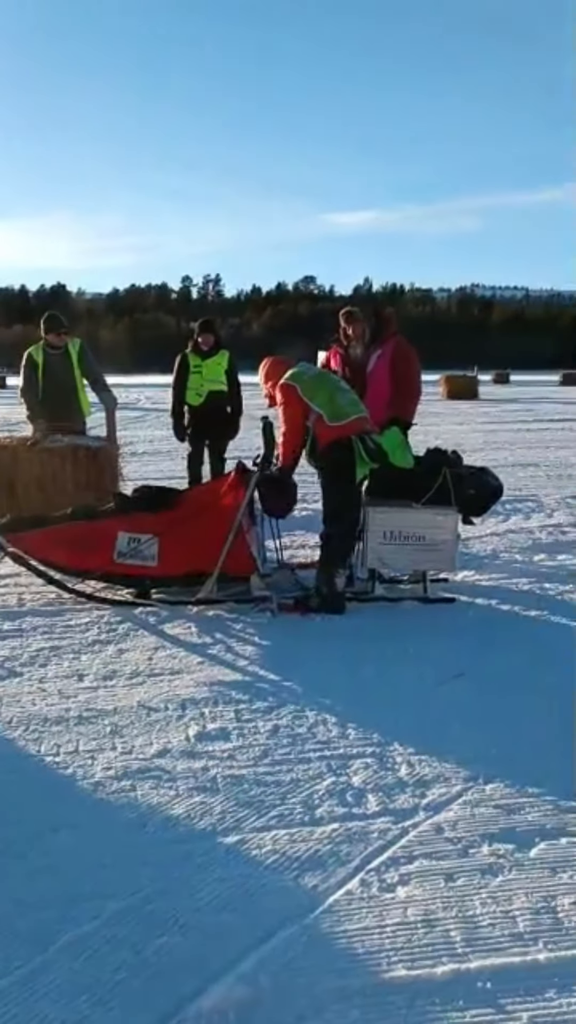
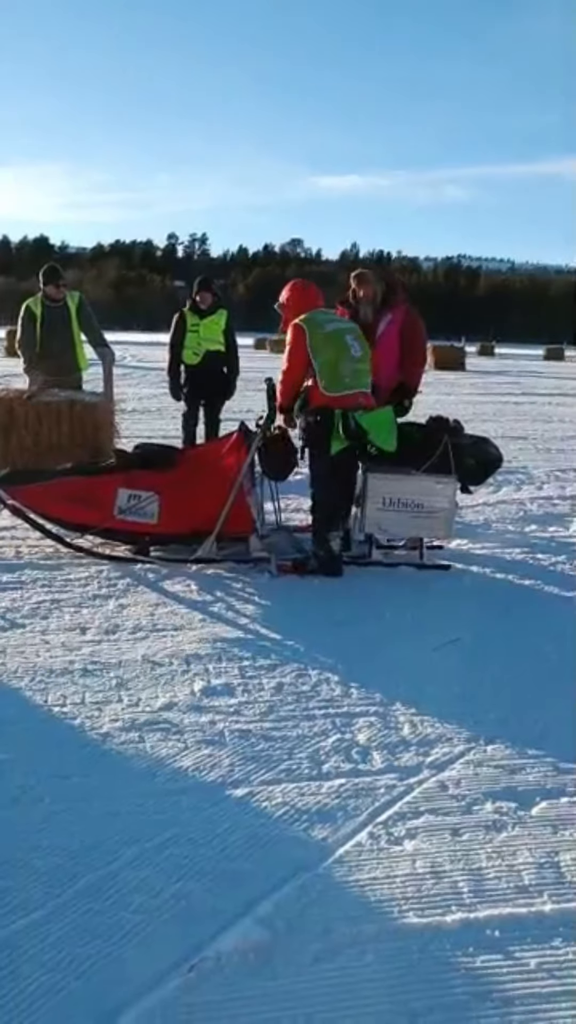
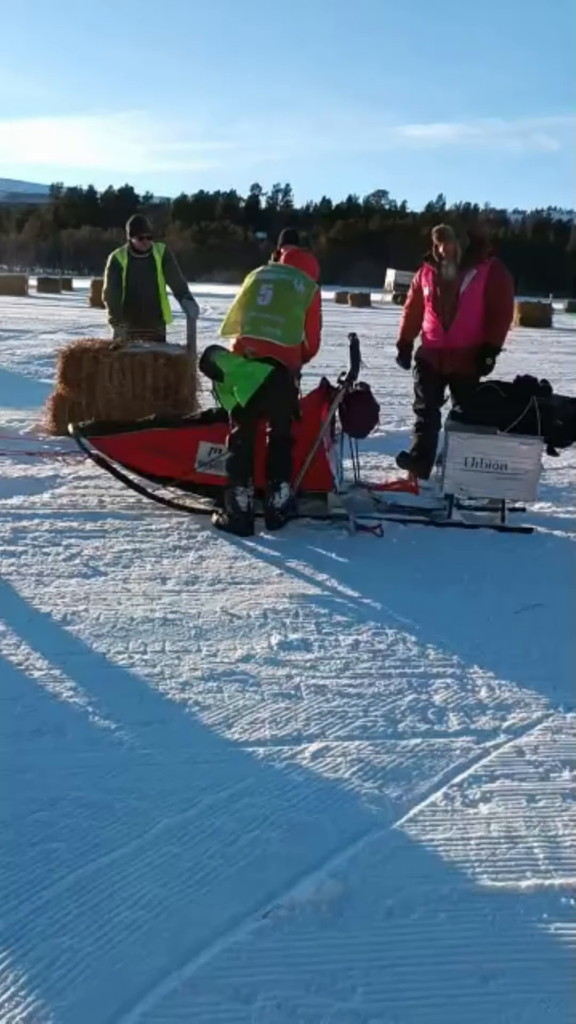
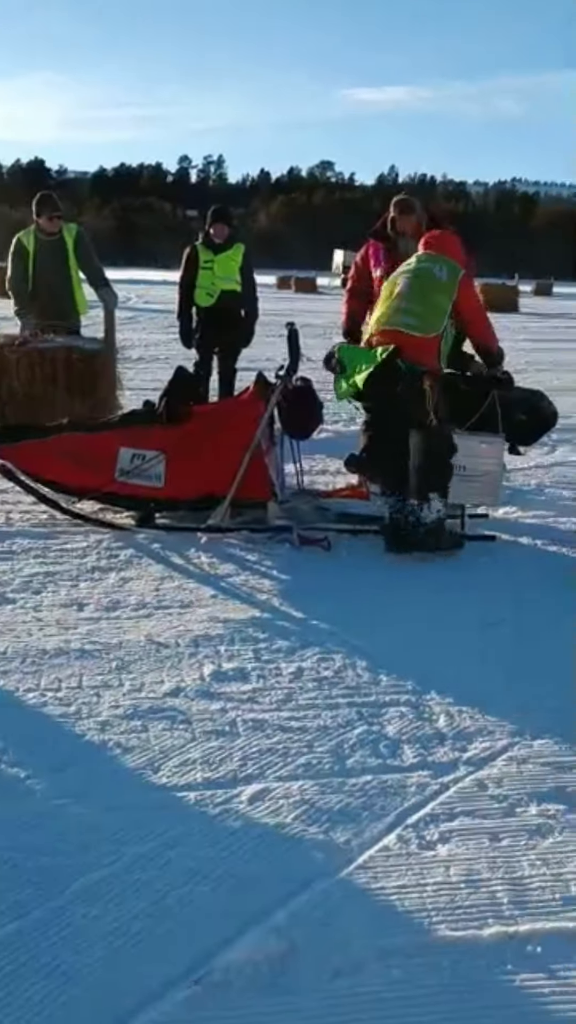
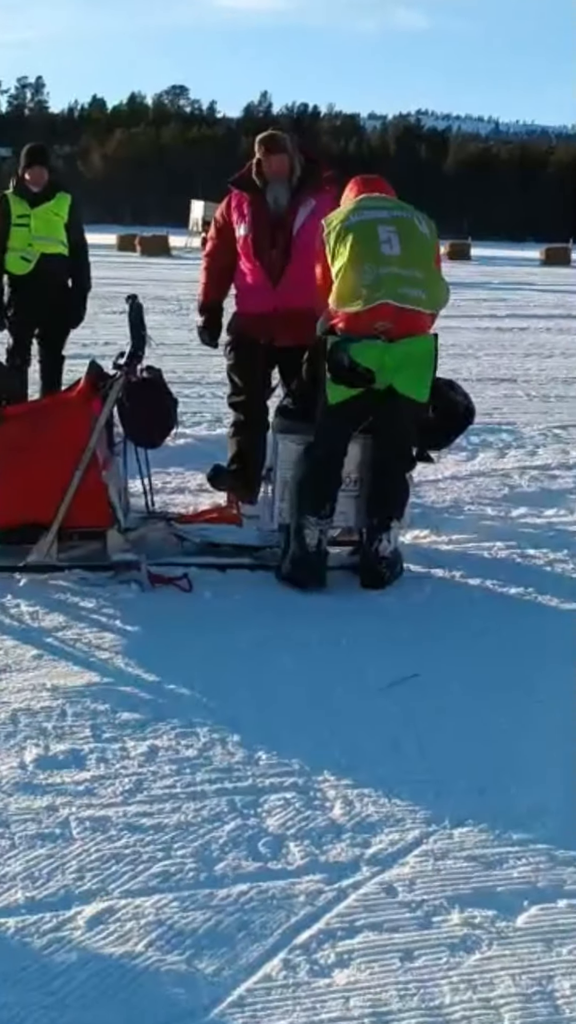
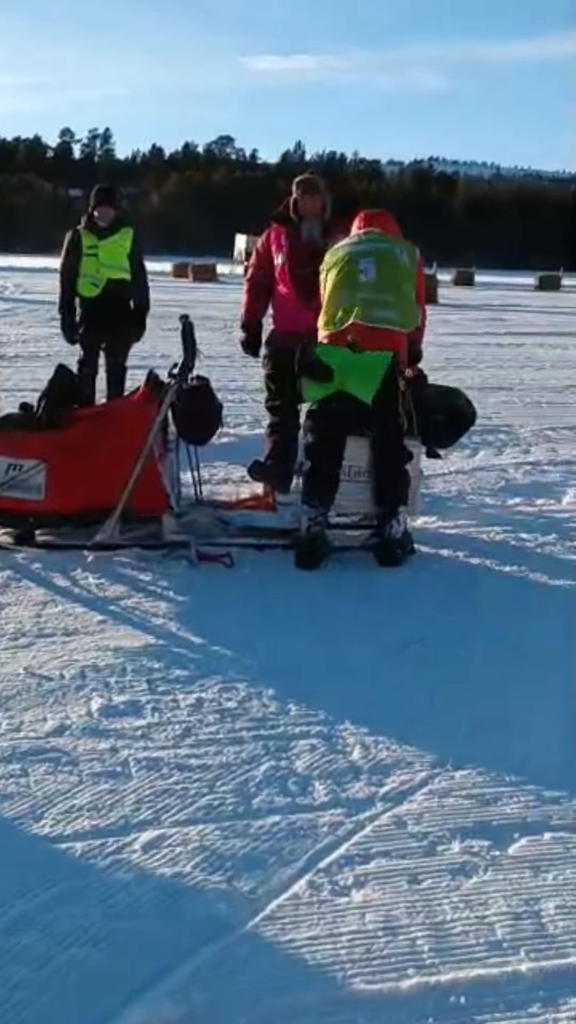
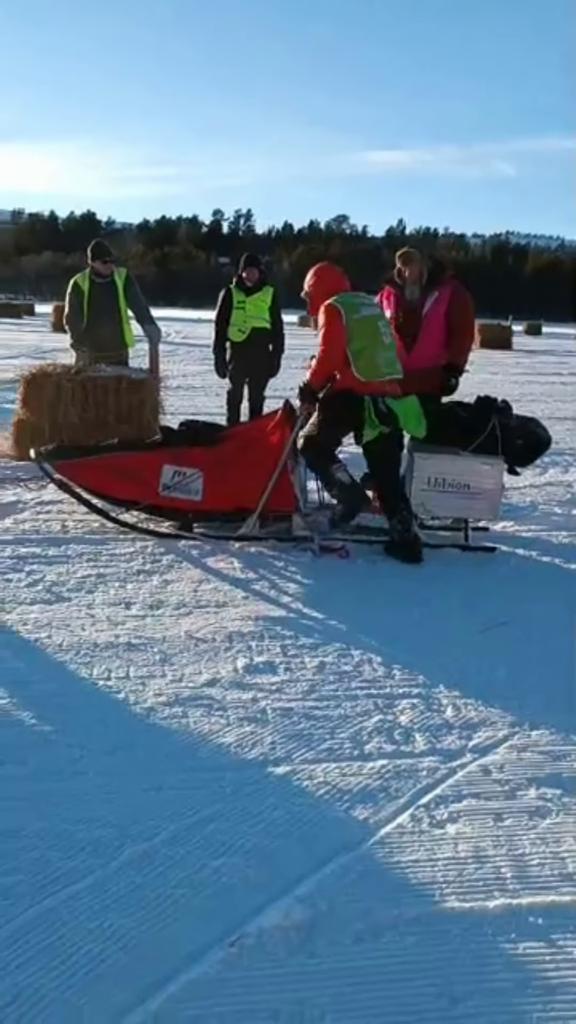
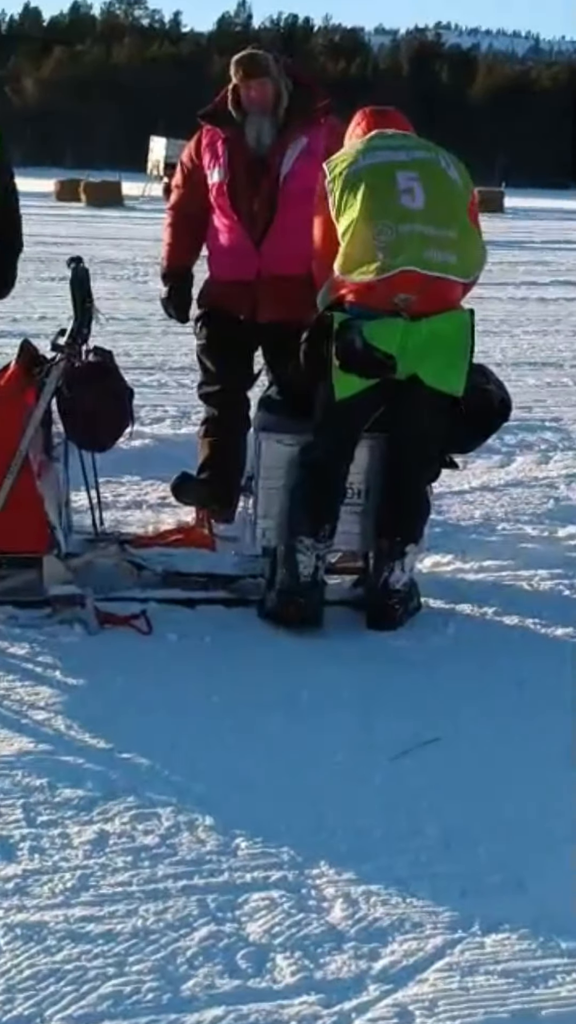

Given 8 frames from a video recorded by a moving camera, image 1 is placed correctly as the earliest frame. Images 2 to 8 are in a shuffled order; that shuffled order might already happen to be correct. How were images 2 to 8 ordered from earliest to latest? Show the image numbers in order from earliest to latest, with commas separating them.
2, 7, 3, 4, 6, 5, 8
